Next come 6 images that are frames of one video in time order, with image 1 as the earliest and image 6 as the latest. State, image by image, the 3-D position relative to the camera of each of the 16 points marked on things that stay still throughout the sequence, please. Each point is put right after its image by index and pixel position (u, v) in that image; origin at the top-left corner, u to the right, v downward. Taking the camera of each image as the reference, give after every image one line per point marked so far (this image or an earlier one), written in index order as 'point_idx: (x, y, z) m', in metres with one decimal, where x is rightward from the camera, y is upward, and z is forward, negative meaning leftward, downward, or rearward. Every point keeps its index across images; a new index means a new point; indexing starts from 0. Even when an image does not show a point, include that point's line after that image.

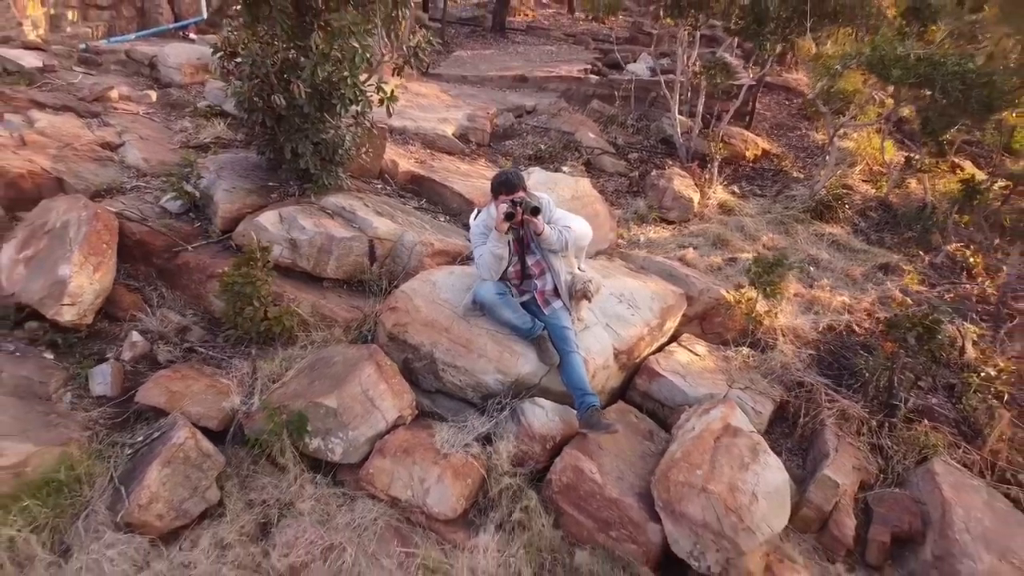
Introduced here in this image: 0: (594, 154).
0: (+0.6, +0.9, +5.8) m
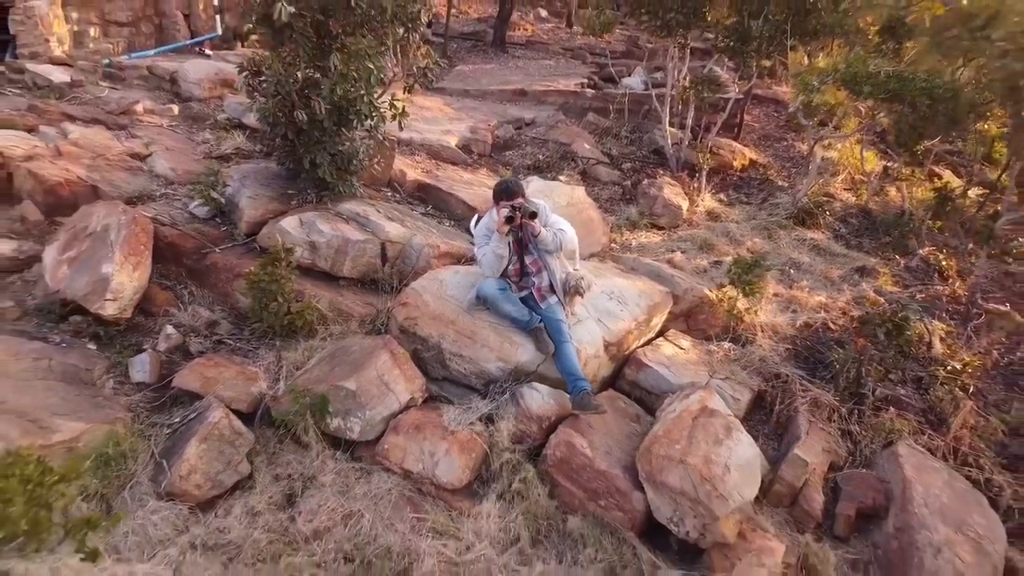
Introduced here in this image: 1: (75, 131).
0: (+0.6, +0.9, +6.1) m
1: (-2.6, +0.9, +5.0) m
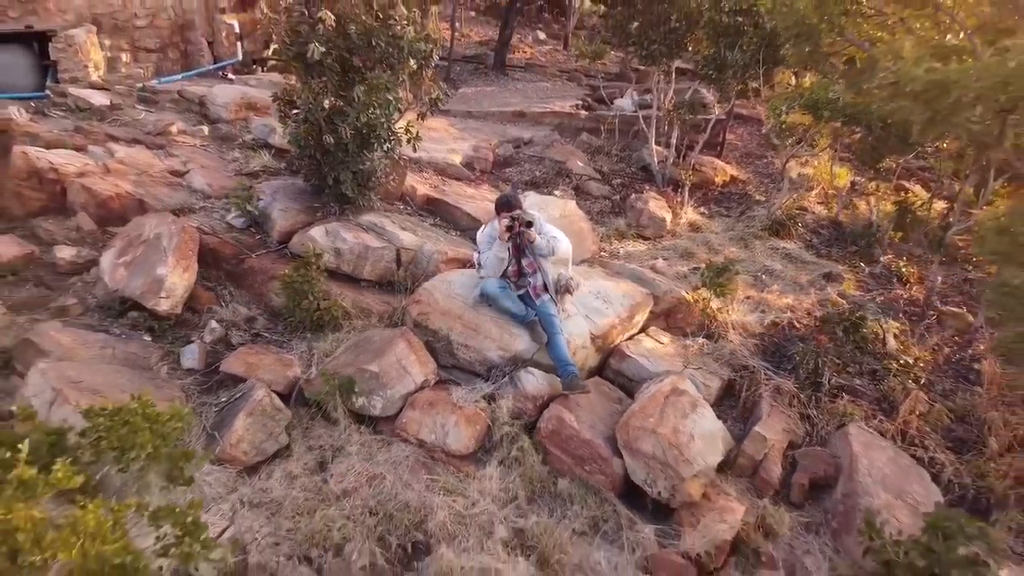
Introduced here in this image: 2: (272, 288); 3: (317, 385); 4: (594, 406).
0: (+0.6, +0.9, +6.7) m
1: (-2.6, +0.9, +5.6) m
2: (-1.3, 0.0, +4.4) m
3: (-0.9, -0.5, +3.9) m
4: (+0.4, -0.6, +3.9) m
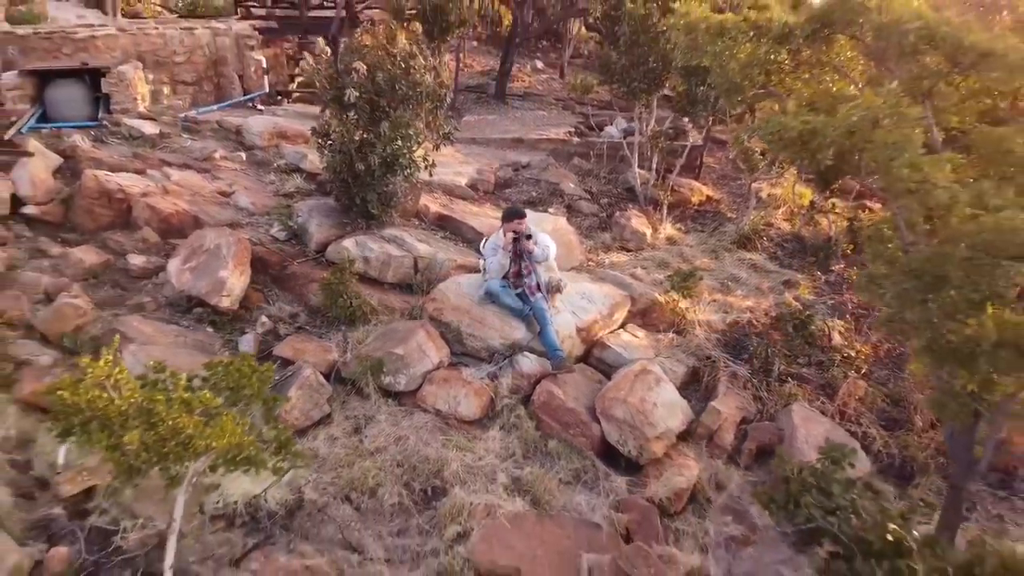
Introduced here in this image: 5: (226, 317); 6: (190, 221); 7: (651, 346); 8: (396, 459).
0: (+0.6, +0.8, +7.6) m
1: (-2.6, +0.9, +6.5) m
2: (-1.3, 0.0, +5.3) m
3: (-0.9, -0.4, +4.7) m
4: (+0.4, -0.5, +4.8) m
5: (-1.7, -0.2, +5.1) m
6: (-2.3, +0.5, +5.9) m
7: (+0.9, -0.4, +5.5) m
8: (-0.6, -0.9, +4.3) m
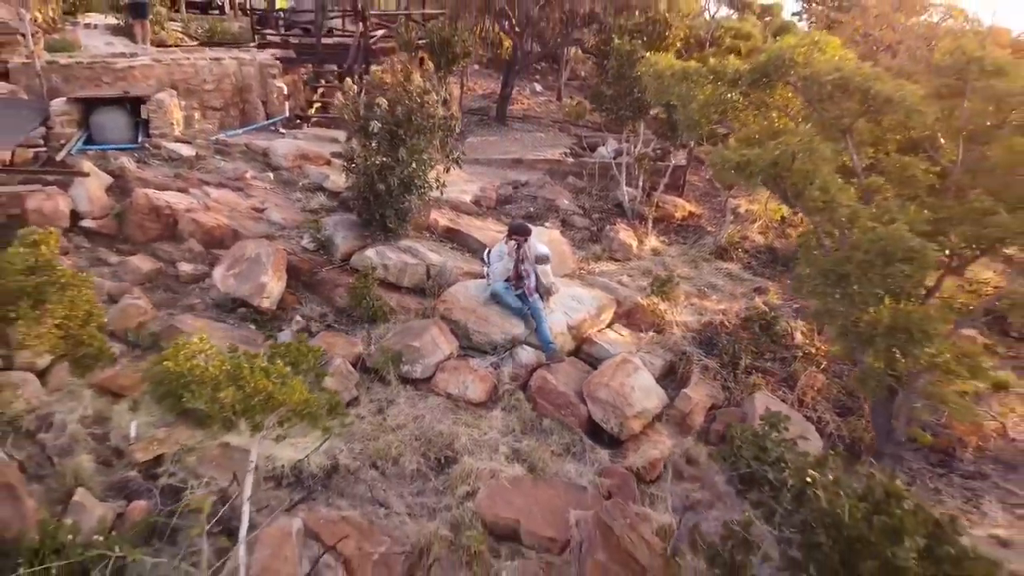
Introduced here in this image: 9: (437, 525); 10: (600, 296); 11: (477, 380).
0: (+0.6, +0.7, +8.5) m
1: (-2.6, +0.8, +7.3) m
2: (-1.3, 0.0, +6.1) m
3: (-0.9, -0.5, +5.5) m
4: (+0.4, -0.6, +5.6) m
5: (-1.7, -0.2, +5.9) m
6: (-2.3, +0.4, +6.7) m
7: (+0.9, -0.4, +6.3) m
8: (-0.6, -0.9, +5.1) m
9: (-0.4, -1.3, +4.5) m
10: (+0.7, -0.1, +6.5) m
11: (-0.2, -0.6, +5.4) m
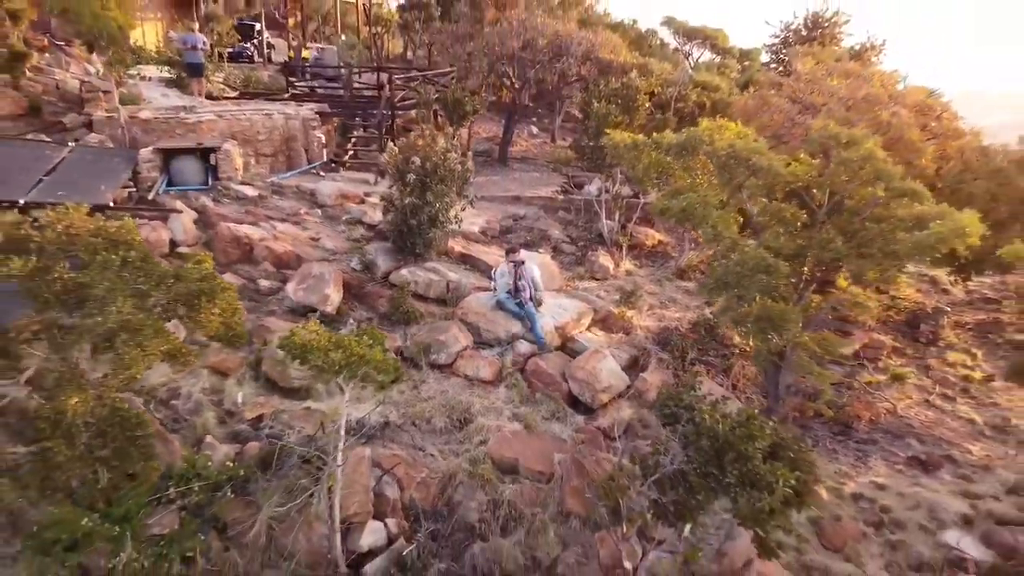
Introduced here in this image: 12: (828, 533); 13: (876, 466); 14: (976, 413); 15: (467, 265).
0: (+0.6, +0.6, +10.4) m
1: (-2.6, +0.7, +9.3) m
2: (-1.3, -0.1, +8.1) m
3: (-0.9, -0.5, +7.5) m
4: (+0.4, -0.6, +7.5) m
5: (-1.7, -0.3, +7.8) m
6: (-2.3, +0.3, +8.7) m
7: (+0.9, -0.5, +8.3) m
8: (-0.6, -1.0, +7.0) m
9: (-0.4, -1.3, +6.5) m
10: (+0.7, -0.2, +8.4) m
11: (-0.2, -0.7, +7.4) m
12: (+2.6, -2.0, +6.7) m
13: (+3.4, -1.7, +7.8) m
14: (+5.0, -1.4, +9.0) m
15: (-0.5, +0.3, +9.1) m
